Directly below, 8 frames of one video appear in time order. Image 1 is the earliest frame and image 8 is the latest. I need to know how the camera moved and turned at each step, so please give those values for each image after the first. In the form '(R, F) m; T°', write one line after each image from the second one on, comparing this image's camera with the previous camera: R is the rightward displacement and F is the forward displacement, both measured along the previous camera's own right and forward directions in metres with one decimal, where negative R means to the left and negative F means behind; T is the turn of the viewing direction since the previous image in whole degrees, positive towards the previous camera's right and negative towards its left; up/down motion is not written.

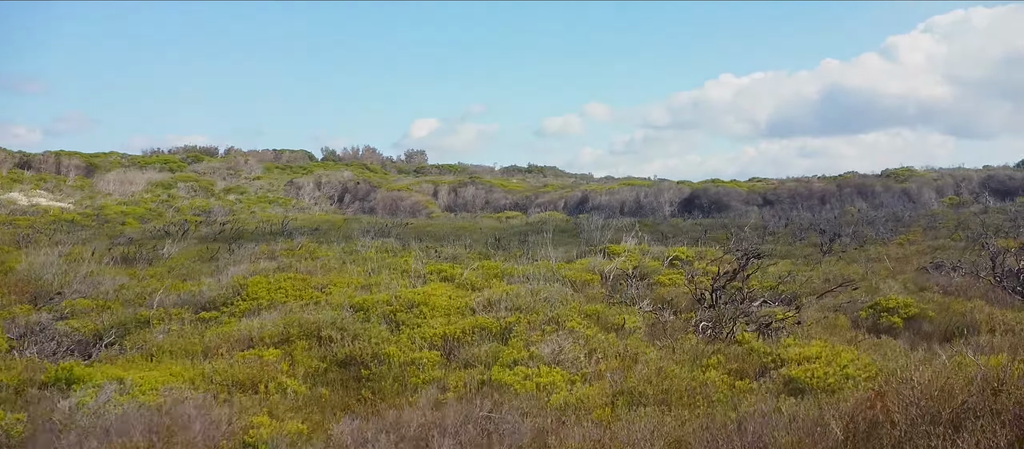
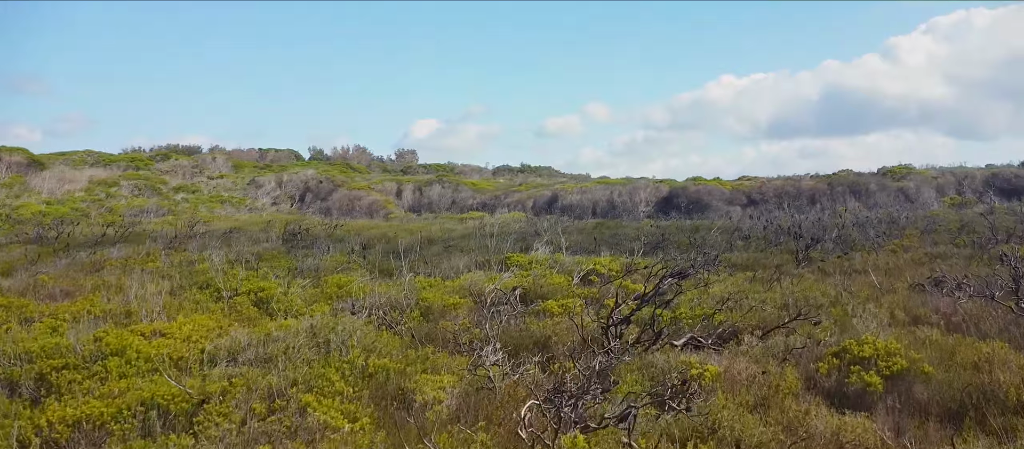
(+1.2, +1.6) m; 0°
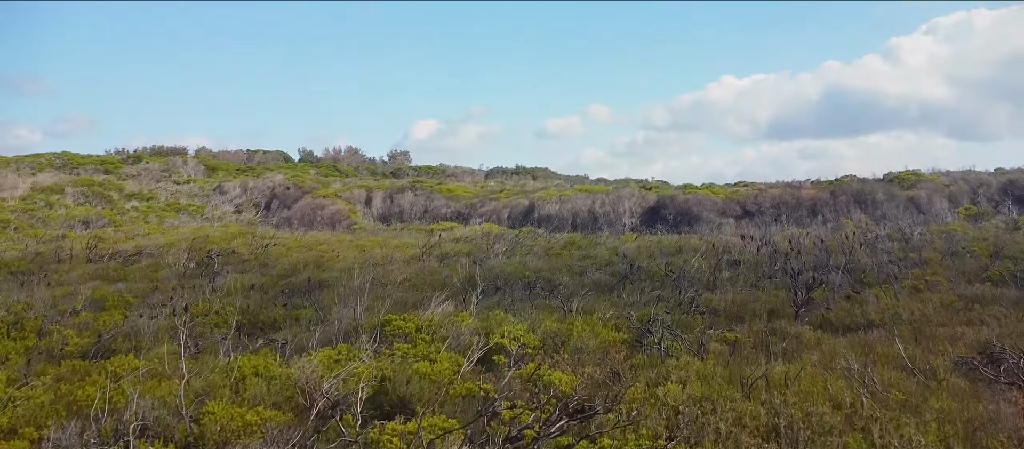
(+0.8, +1.5) m; 0°
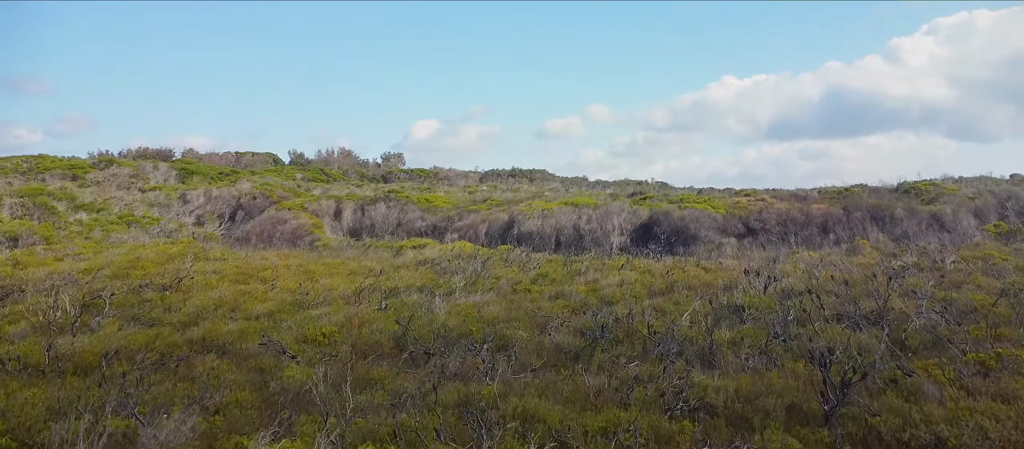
(+0.6, +1.6) m; 0°
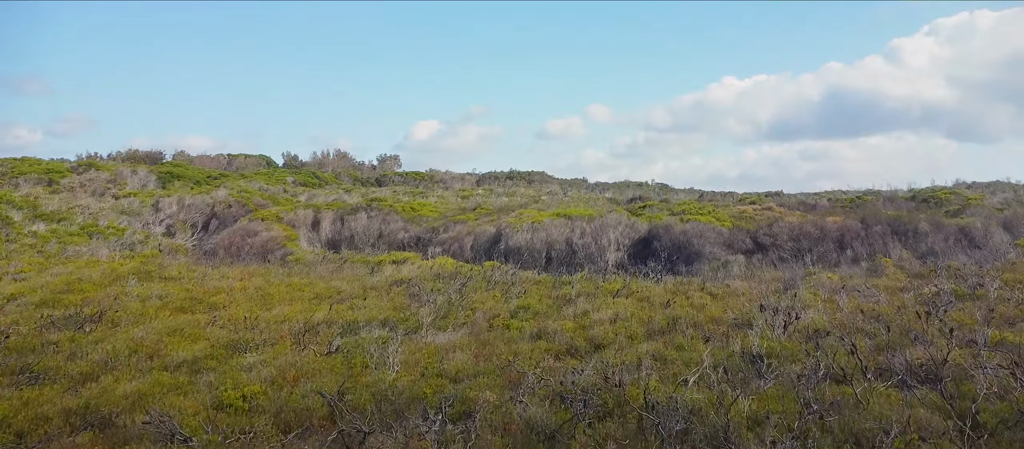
(+0.3, +1.2) m; 0°
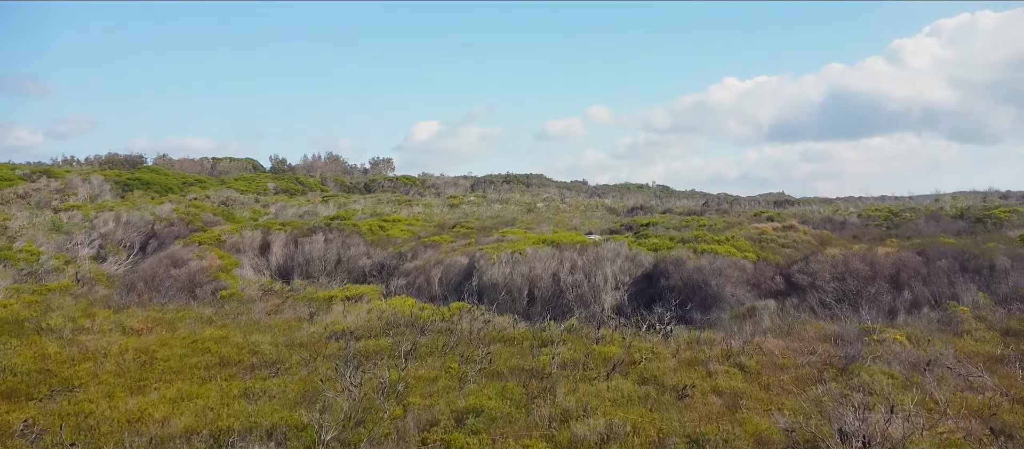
(+0.5, +2.5) m; 0°
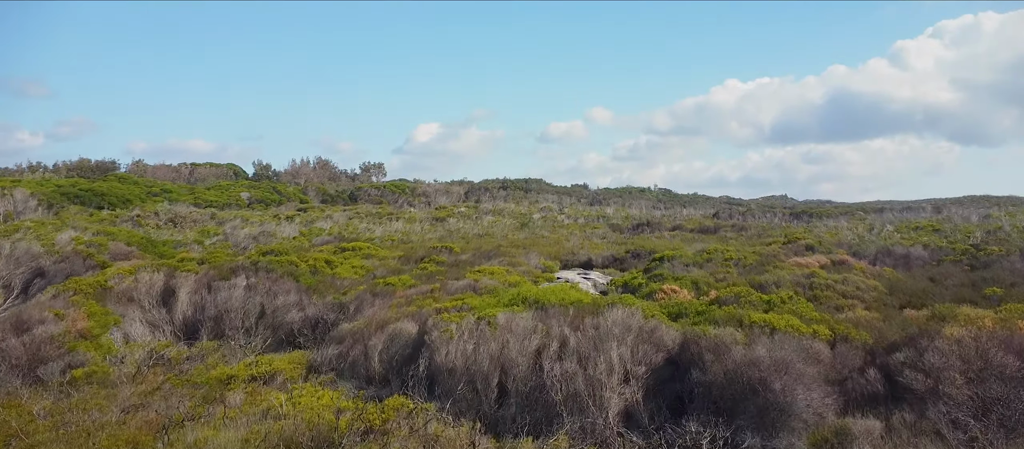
(+0.5, +3.5) m; 0°
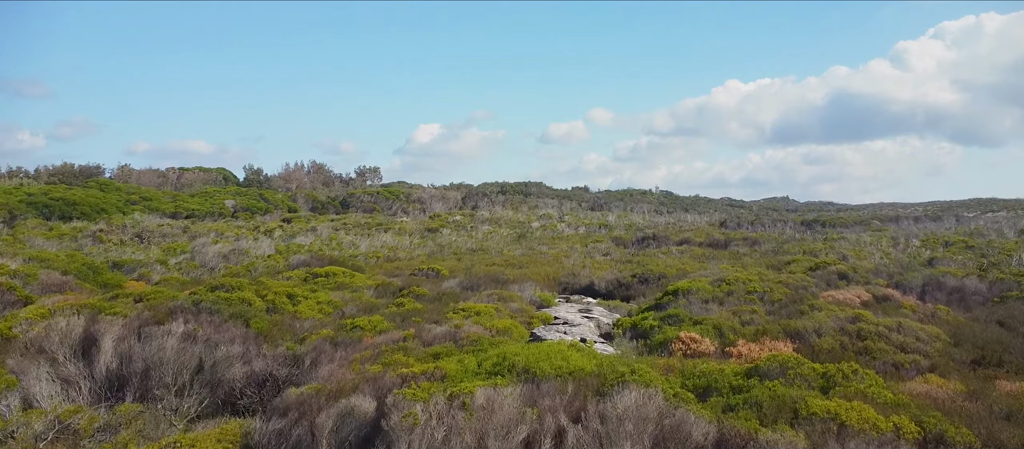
(+0.2, +1.9) m; 0°
